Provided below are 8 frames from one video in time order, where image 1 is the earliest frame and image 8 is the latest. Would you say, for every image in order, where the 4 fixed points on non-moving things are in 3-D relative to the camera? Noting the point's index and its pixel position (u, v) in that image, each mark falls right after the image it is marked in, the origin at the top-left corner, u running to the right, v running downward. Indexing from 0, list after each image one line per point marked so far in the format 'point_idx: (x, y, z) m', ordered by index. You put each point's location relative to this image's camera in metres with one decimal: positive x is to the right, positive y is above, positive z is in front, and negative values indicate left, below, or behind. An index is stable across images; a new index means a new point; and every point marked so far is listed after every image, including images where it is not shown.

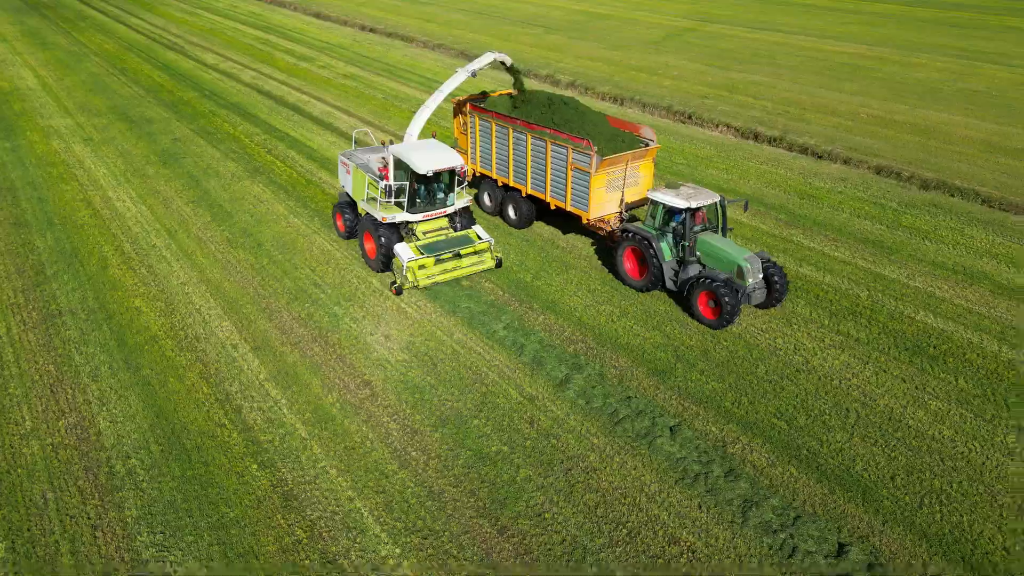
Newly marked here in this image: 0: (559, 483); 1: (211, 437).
0: (+0.5, -2.3, +9.1) m
1: (-4.0, -2.0, +9.8) m
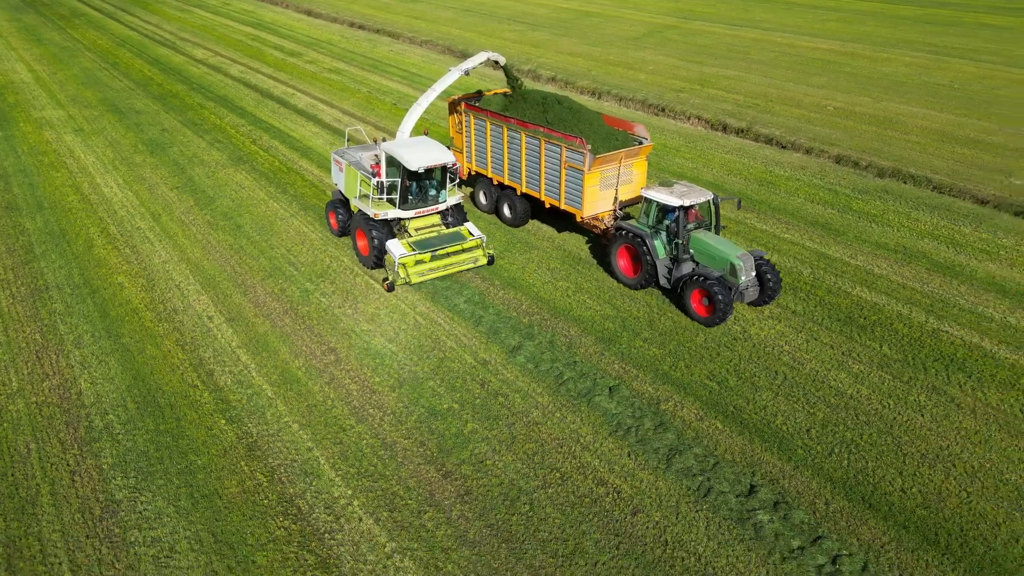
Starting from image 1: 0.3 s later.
0: (-0.2, -1.9, +9.9) m
1: (-4.7, -1.6, +10.6) m
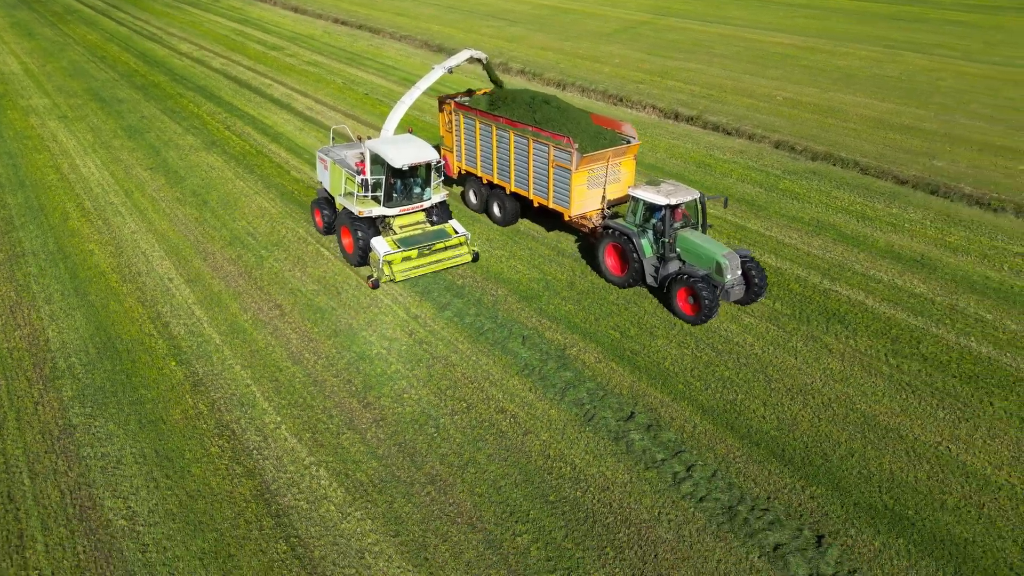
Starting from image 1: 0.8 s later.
0: (-1.4, -1.3, +11.1) m
1: (-5.9, -0.9, +11.8) m
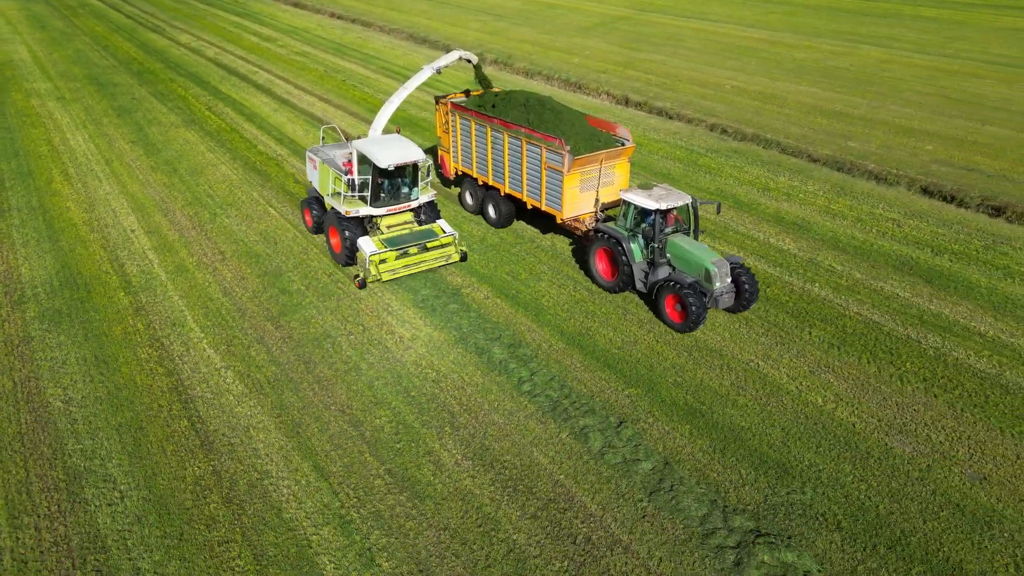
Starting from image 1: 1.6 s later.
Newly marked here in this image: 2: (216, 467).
0: (-3.2, -0.3, +12.9) m
1: (-7.7, +0.2, +13.8) m
2: (-3.6, -2.2, +9.1) m
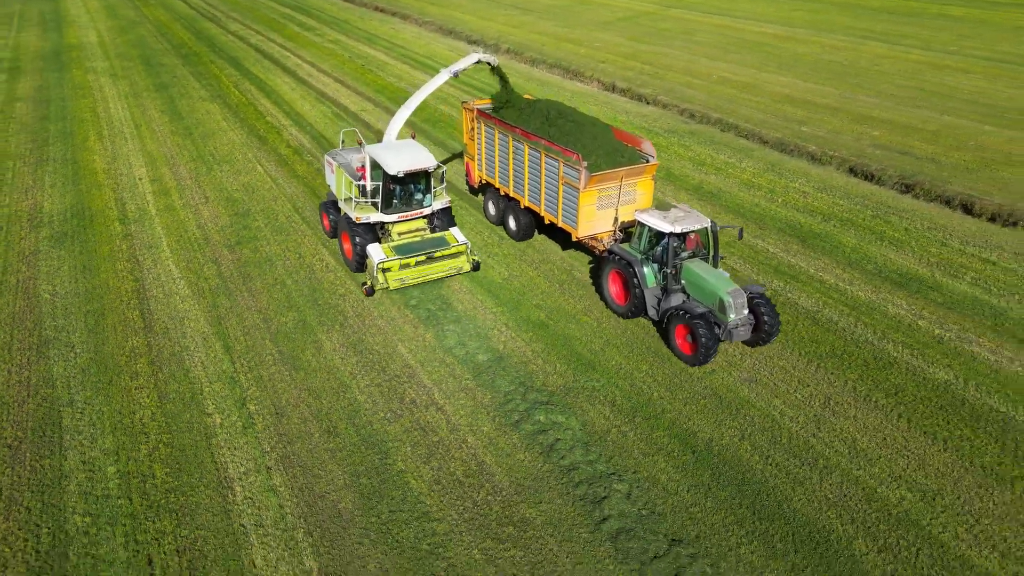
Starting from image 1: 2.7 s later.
0: (-4.8, +1.0, +15.5) m
1: (-9.2, +1.7, +16.7) m
2: (-5.7, -0.9, +11.7) m
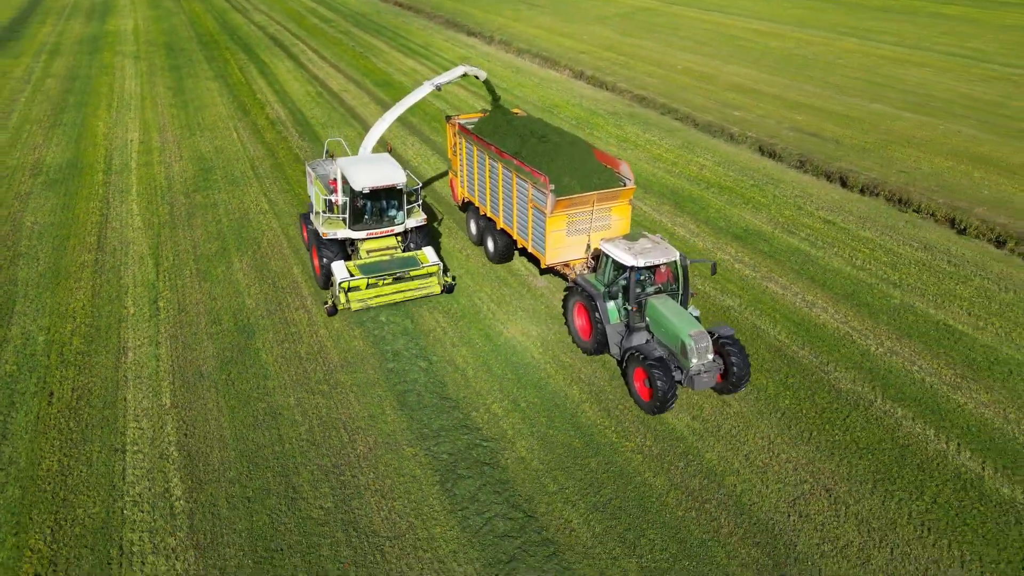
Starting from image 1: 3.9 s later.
0: (-6.9, +2.4, +18.2) m
1: (-11.2, +3.2, +19.7) m
2: (-8.1, +0.6, +14.5) m
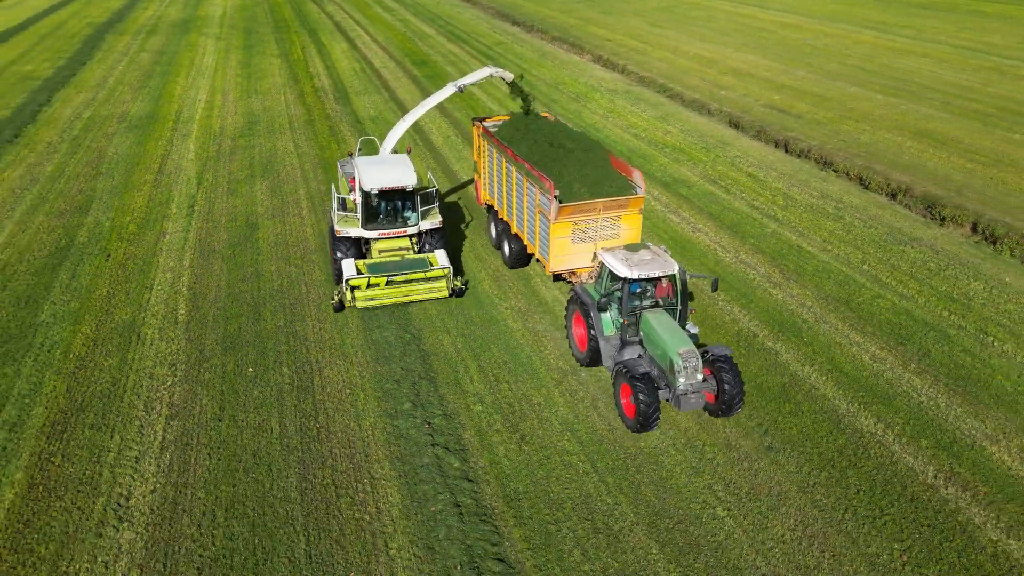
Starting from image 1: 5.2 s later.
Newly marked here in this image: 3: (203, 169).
0: (-7.3, +4.6, +22.3) m
1: (-11.4, +5.6, +24.2) m
2: (-9.0, +2.8, +18.8) m
3: (-8.1, +3.1, +19.4) m
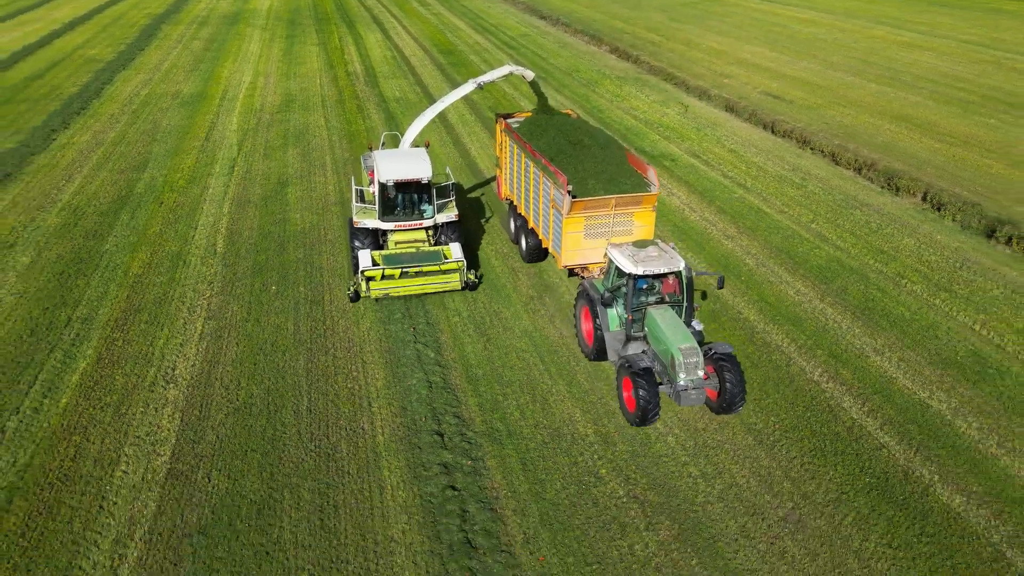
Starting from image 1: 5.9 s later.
0: (-7.0, +5.9, +24.8) m
1: (-10.9, +7.0, +26.9) m
2: (-8.9, +4.1, +21.4) m
3: (-7.9, +4.4, +21.9) m
